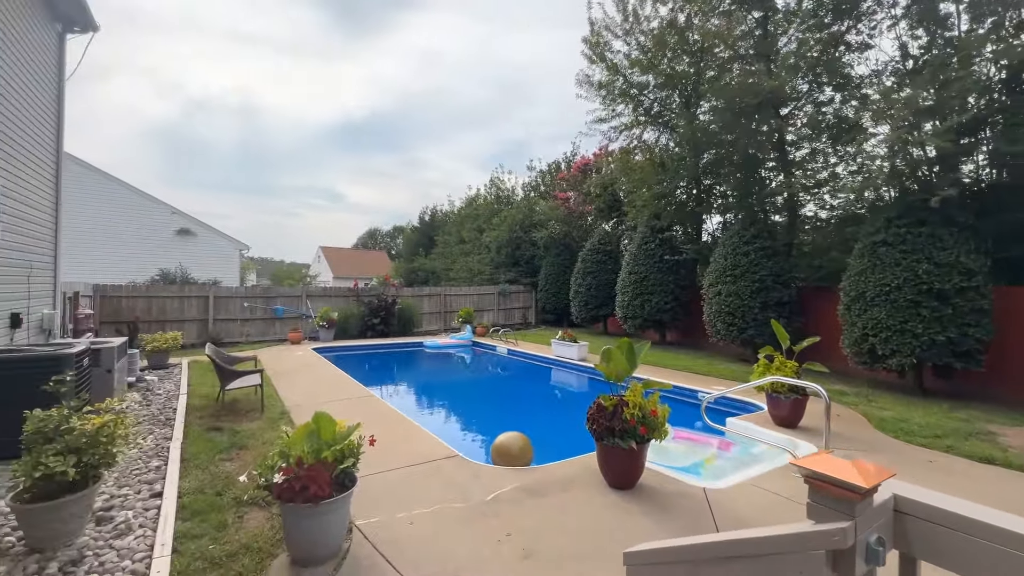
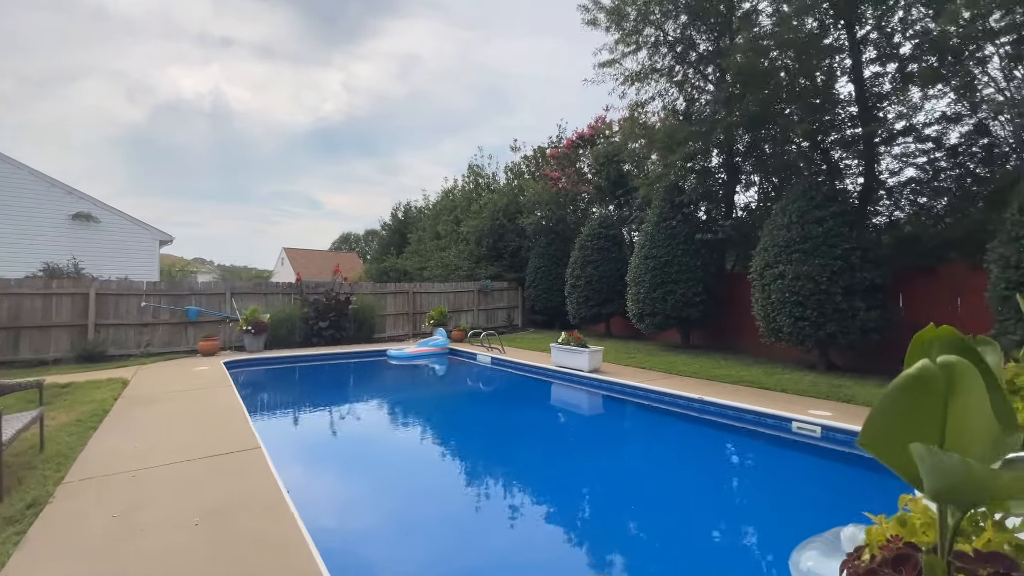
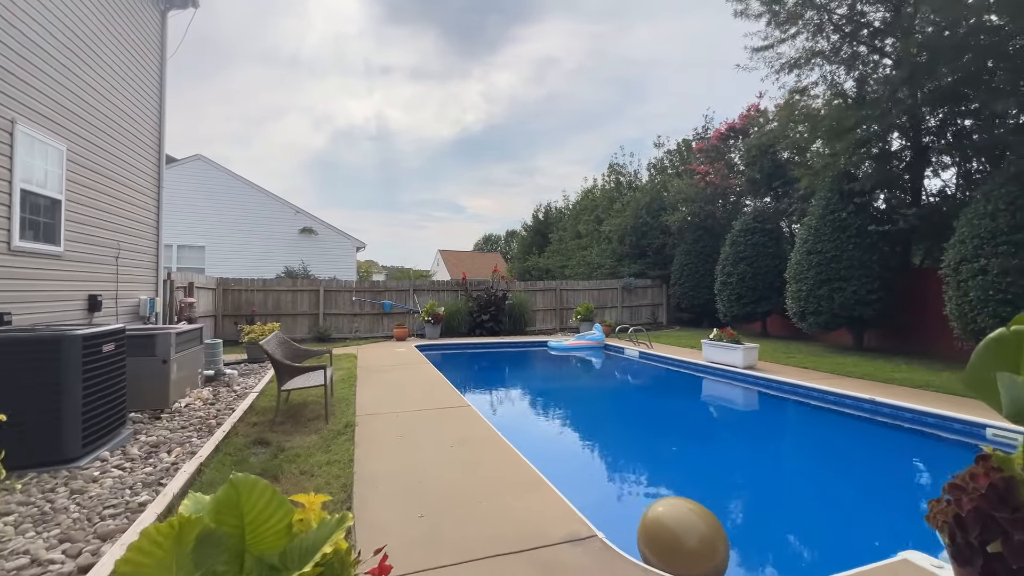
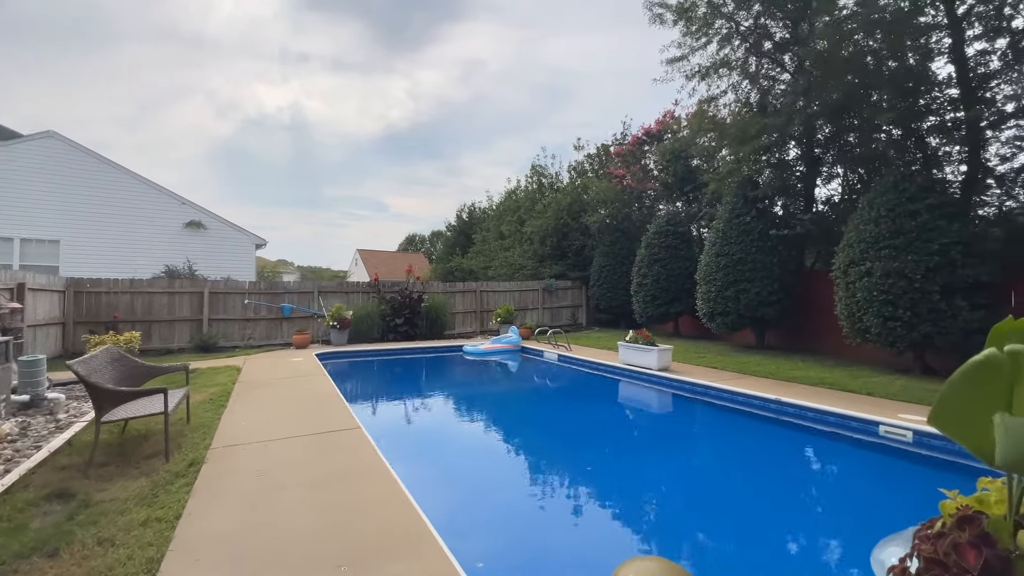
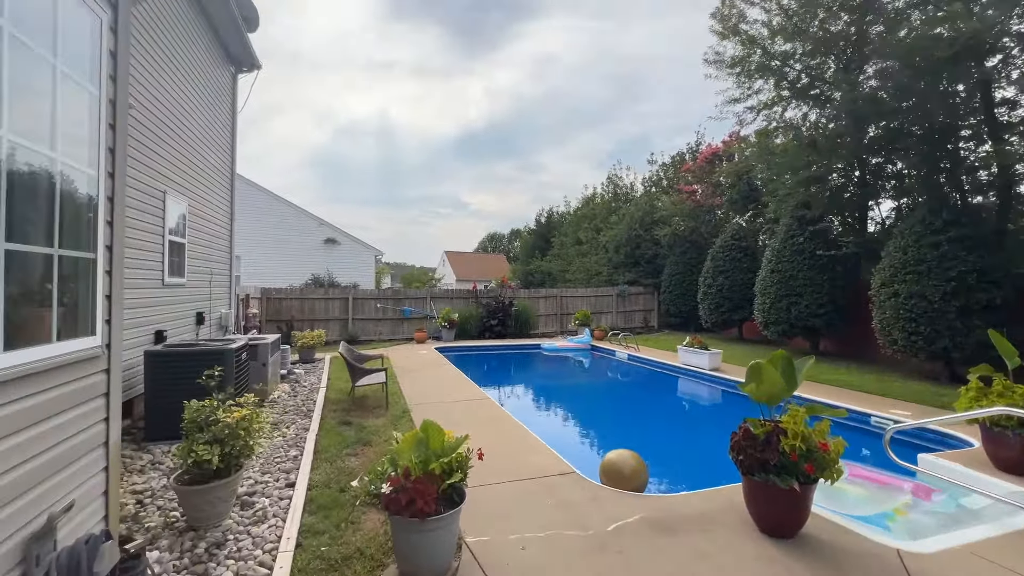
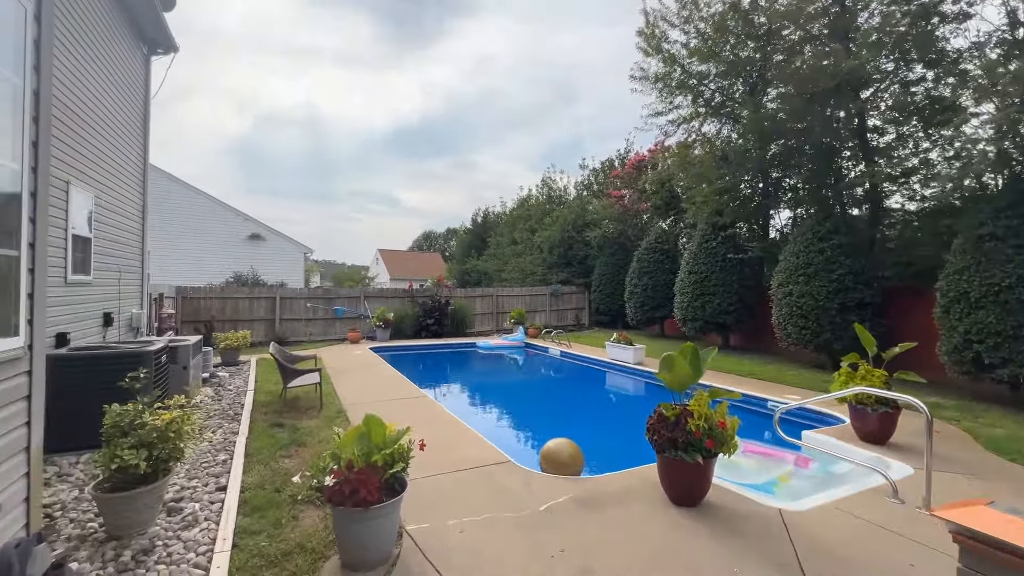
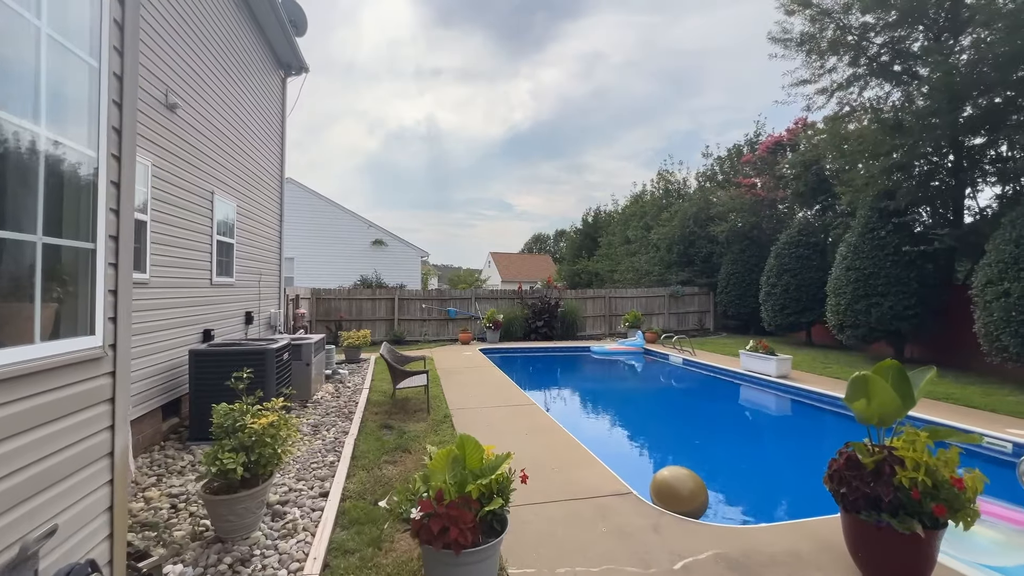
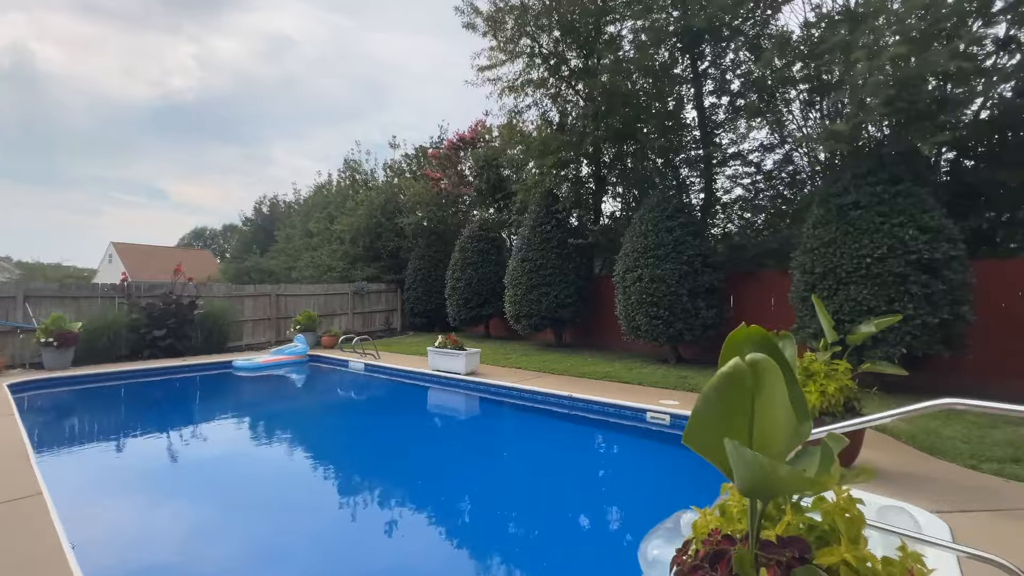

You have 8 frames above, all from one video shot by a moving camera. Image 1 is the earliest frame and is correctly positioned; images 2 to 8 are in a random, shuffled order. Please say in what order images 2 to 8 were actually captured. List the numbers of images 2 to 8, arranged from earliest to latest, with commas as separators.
6, 5, 7, 3, 4, 2, 8
